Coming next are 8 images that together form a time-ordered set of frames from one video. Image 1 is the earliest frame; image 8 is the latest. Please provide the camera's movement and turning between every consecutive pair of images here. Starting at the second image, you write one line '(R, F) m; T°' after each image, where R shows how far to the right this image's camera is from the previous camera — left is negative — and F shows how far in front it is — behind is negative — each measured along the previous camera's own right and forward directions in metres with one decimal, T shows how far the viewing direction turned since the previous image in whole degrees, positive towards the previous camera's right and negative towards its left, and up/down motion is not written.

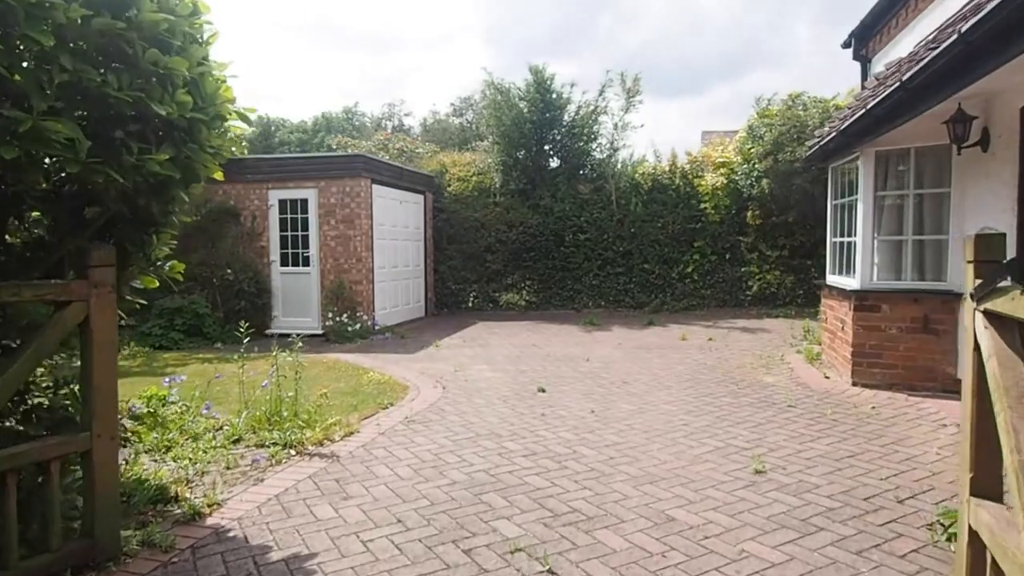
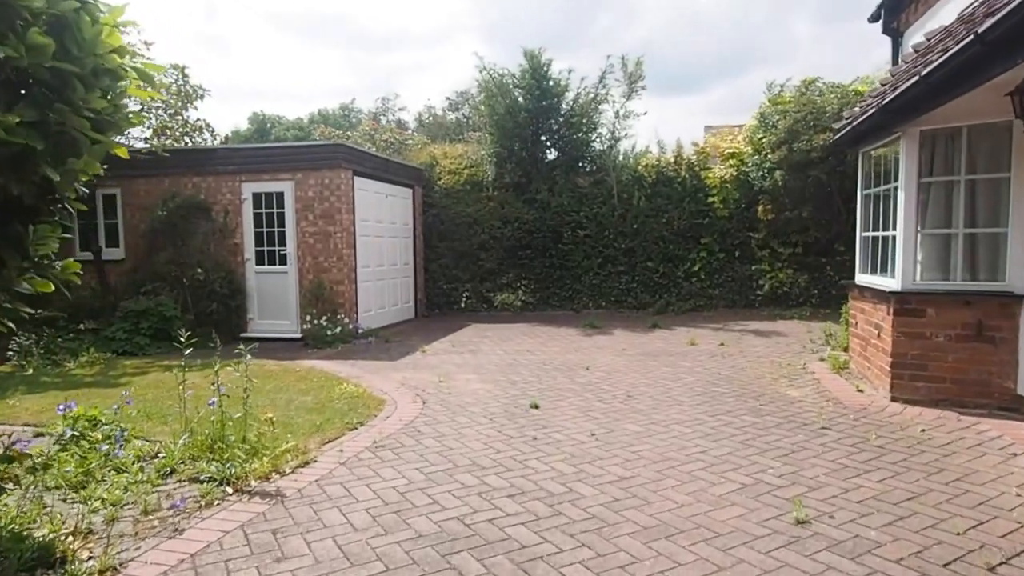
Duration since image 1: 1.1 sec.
(+0.1, +0.8) m; 0°
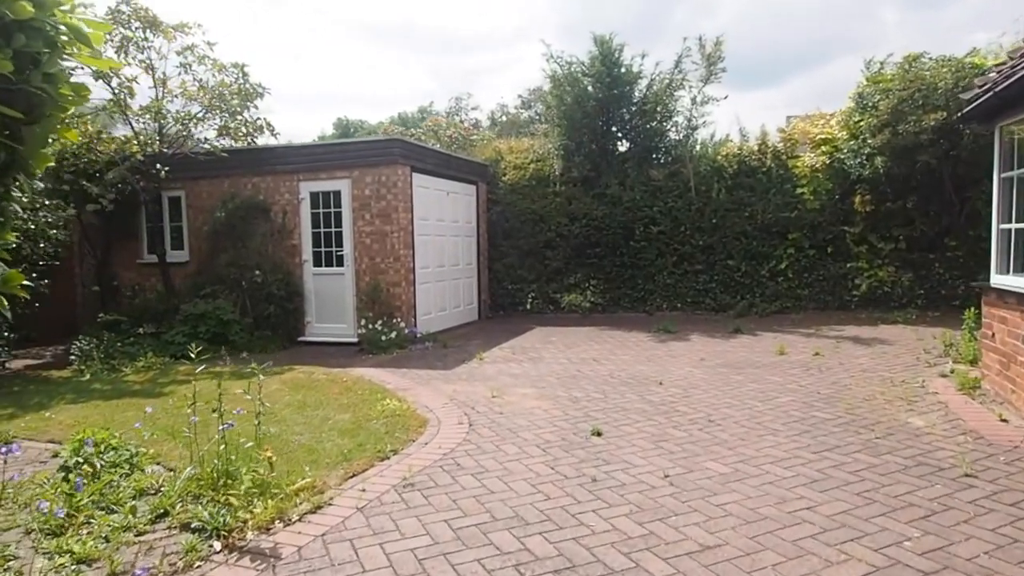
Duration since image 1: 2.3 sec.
(+0.1, +0.8) m; -6°
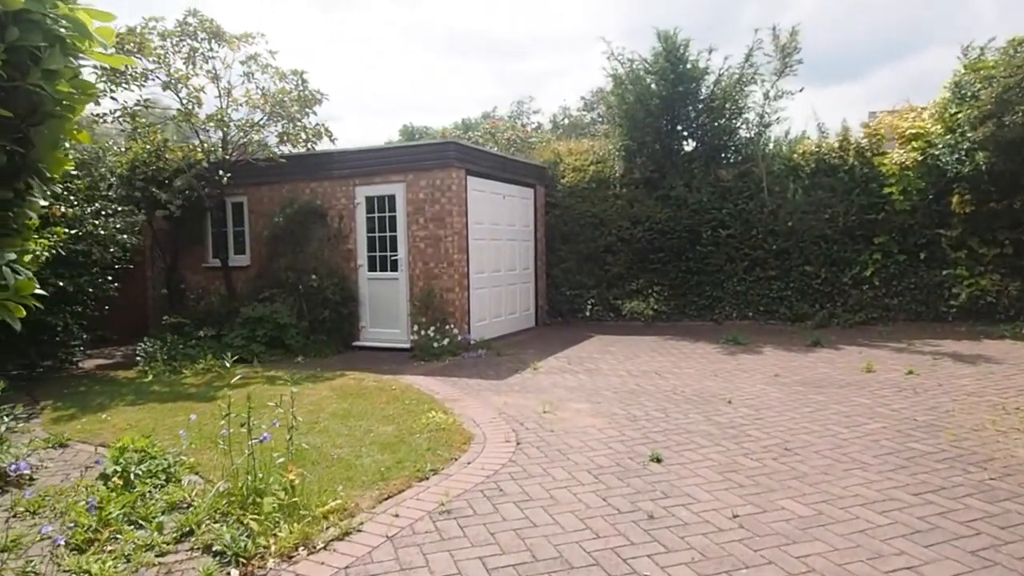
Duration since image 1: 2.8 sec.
(+0.1, +0.4) m; -5°
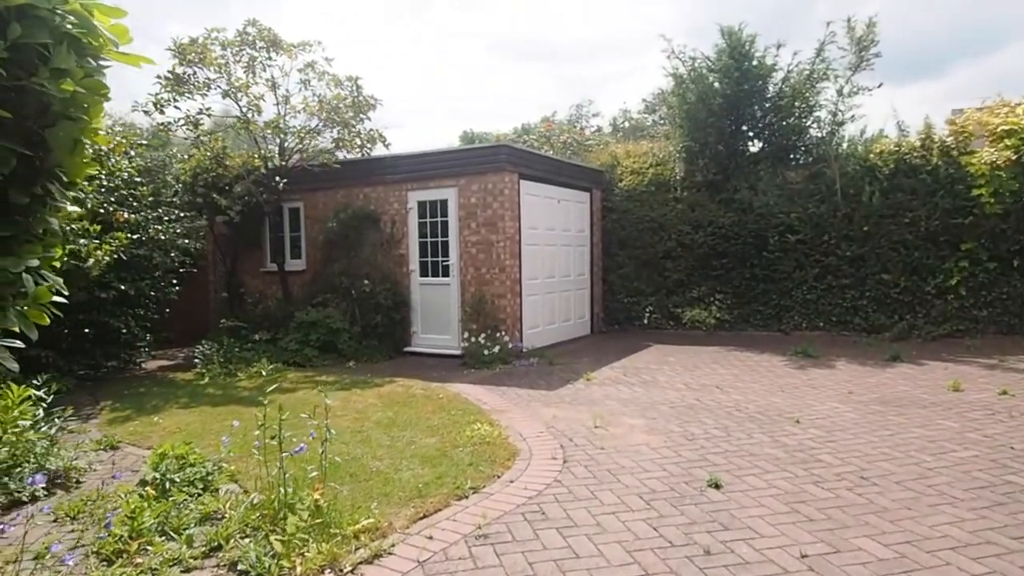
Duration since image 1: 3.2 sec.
(+0.1, +0.3) m; -5°
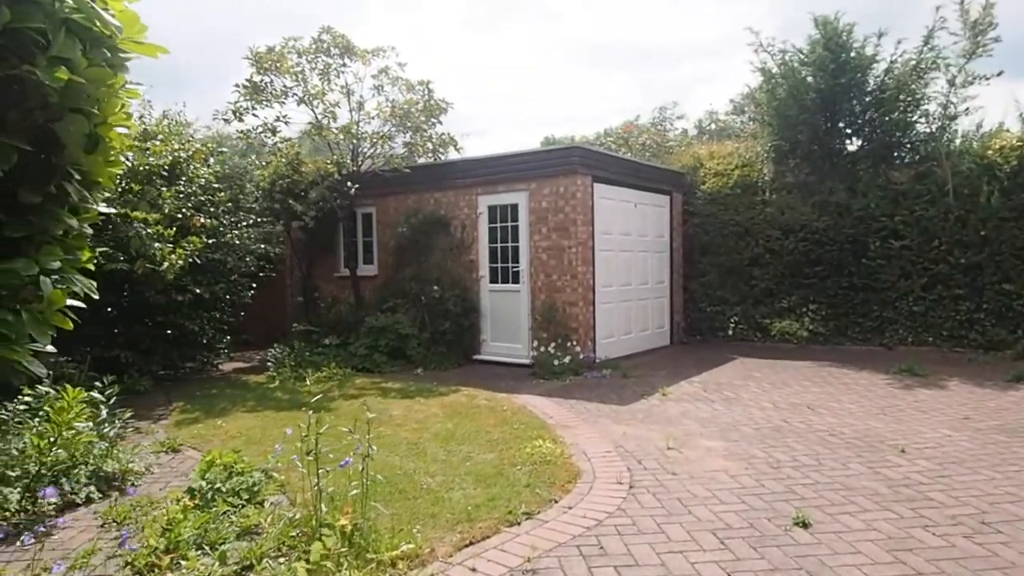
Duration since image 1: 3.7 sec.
(+0.1, +0.3) m; -7°
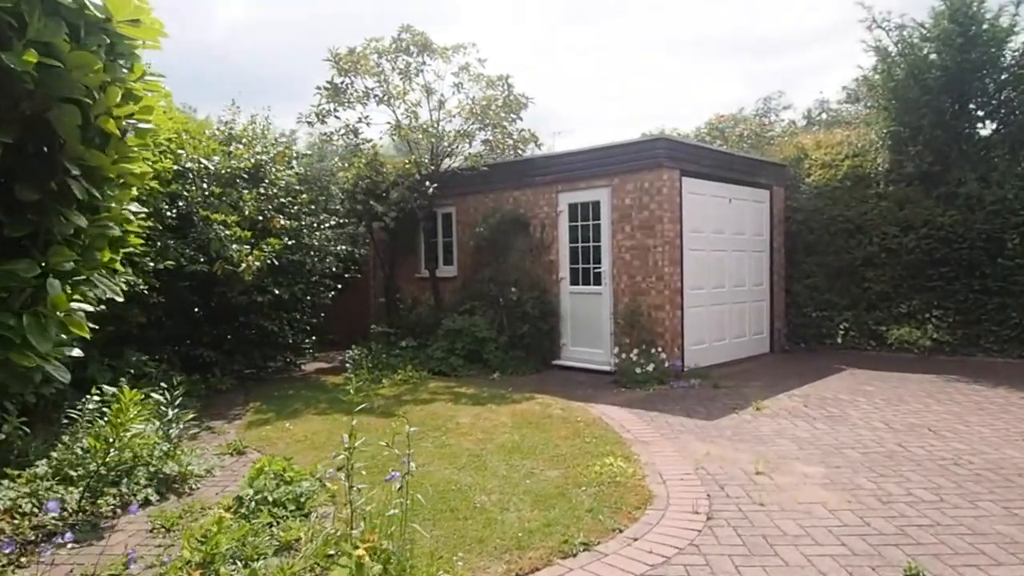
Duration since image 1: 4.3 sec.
(+0.2, +0.4) m; -8°
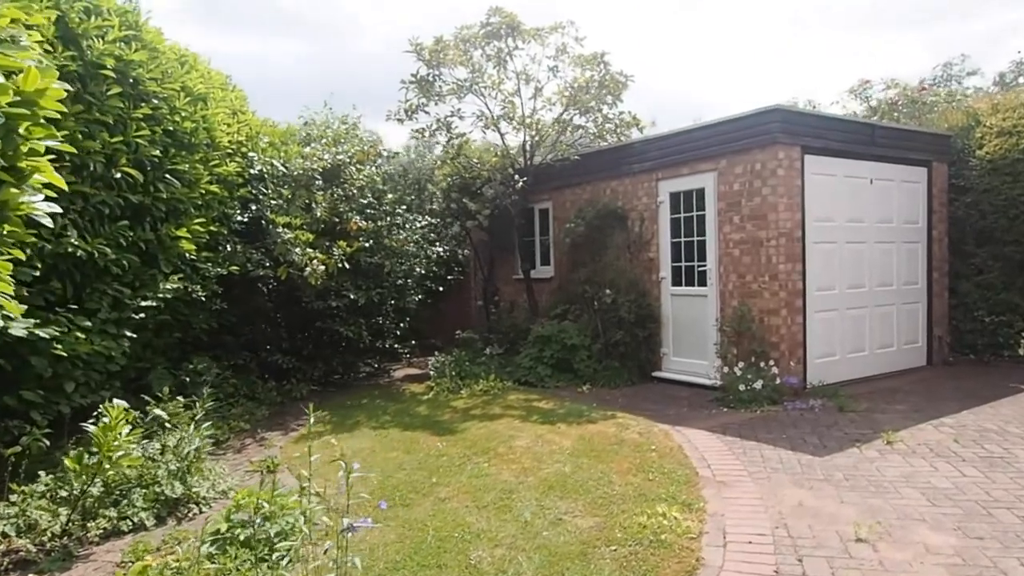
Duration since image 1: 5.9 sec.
(+0.7, +0.8) m; -13°
